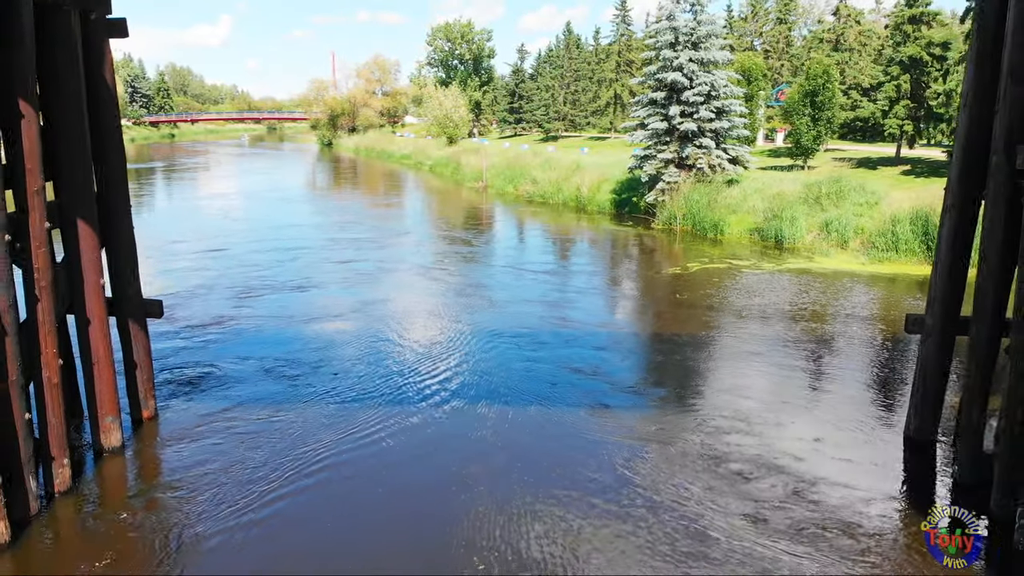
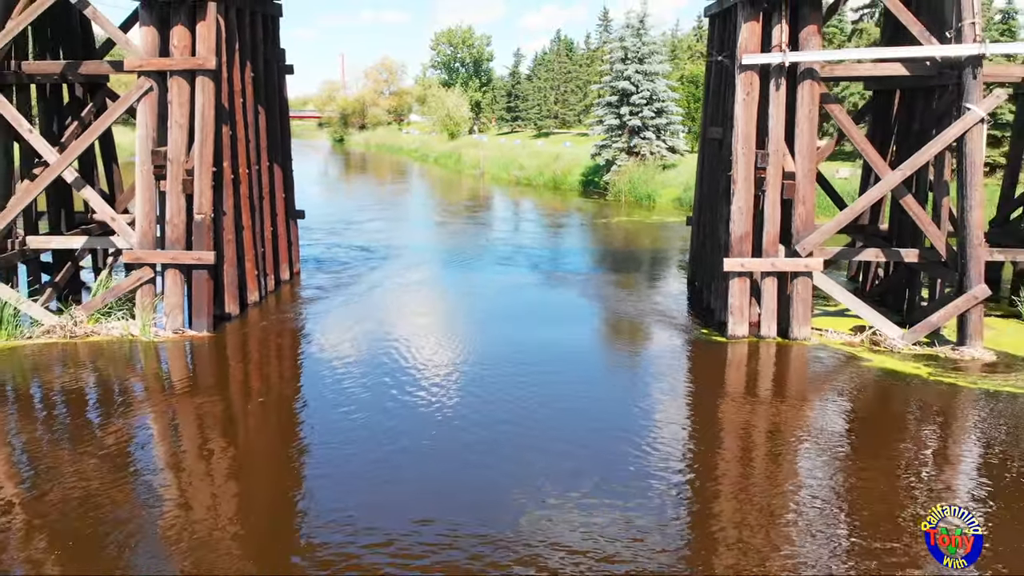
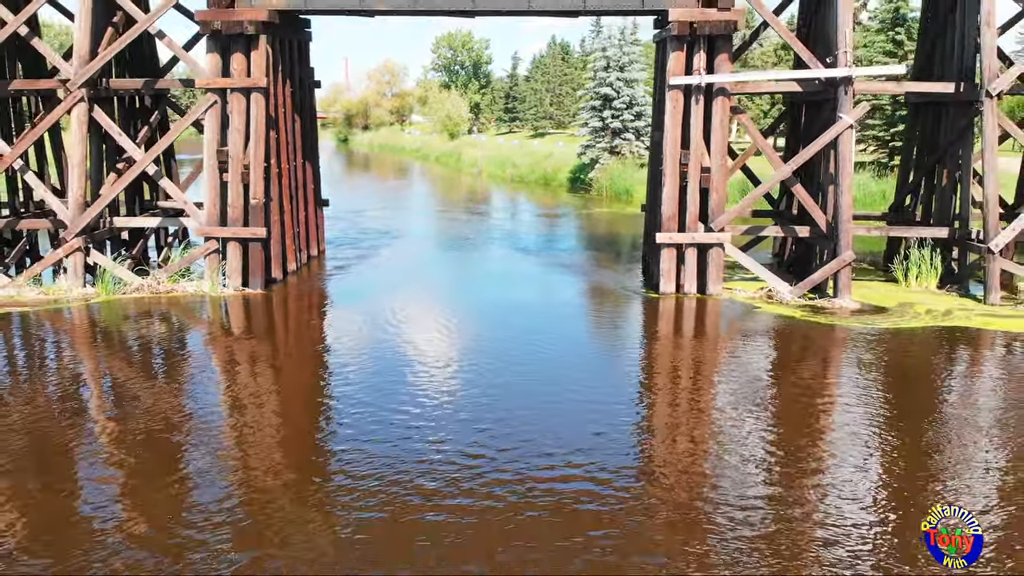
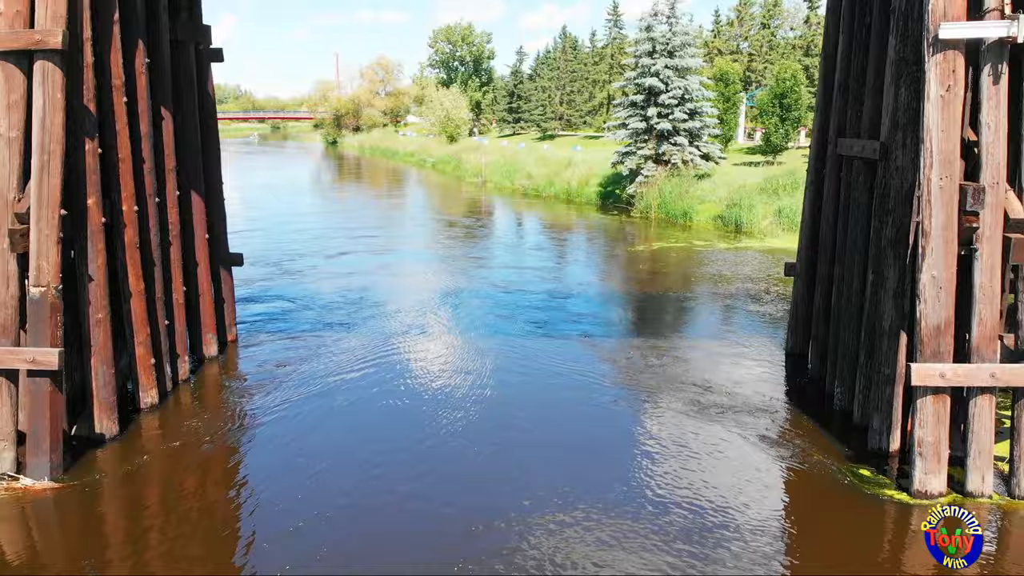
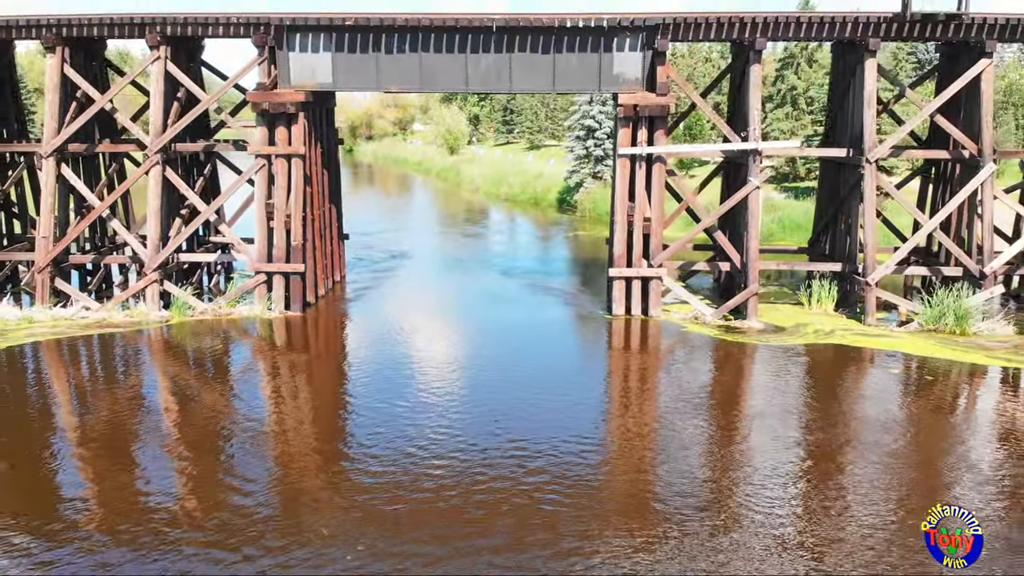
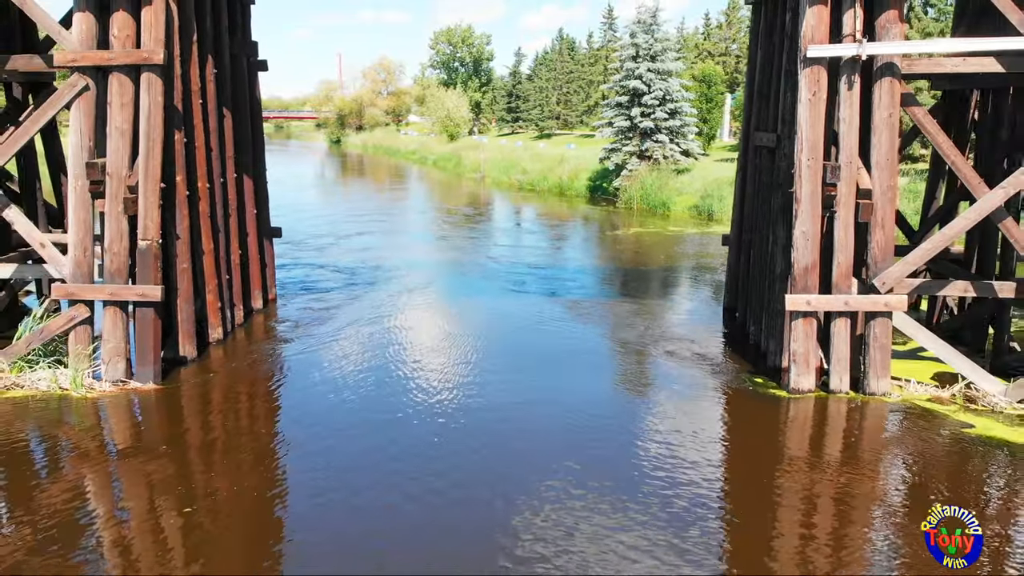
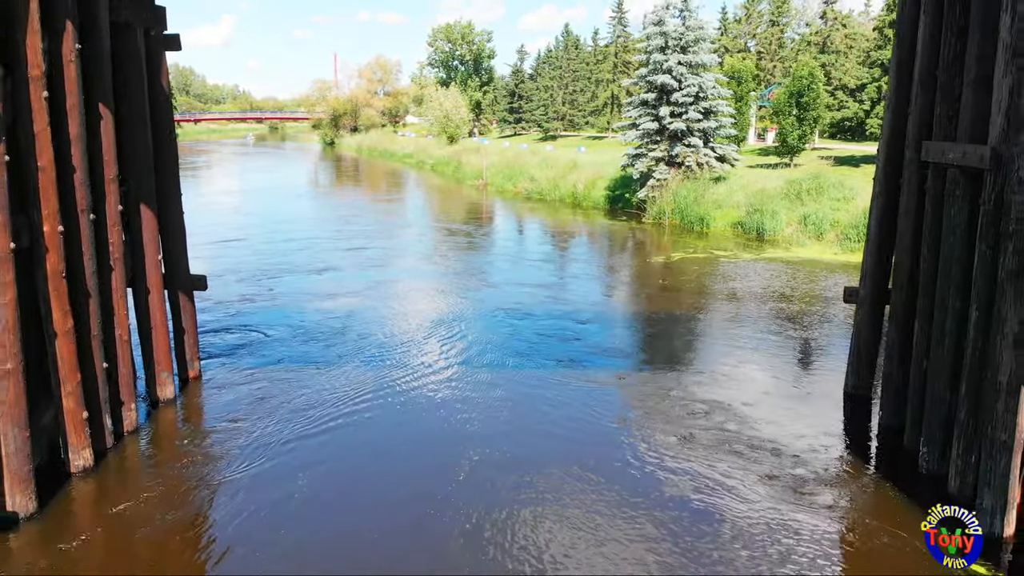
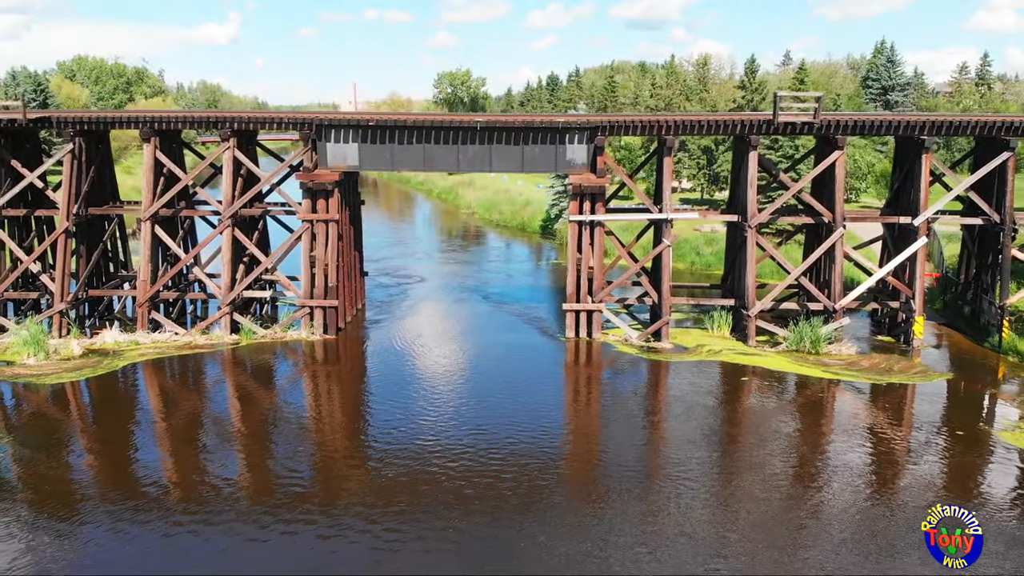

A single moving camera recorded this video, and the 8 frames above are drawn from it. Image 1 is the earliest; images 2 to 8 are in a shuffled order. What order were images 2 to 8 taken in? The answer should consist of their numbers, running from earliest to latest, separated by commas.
7, 4, 6, 2, 3, 5, 8
